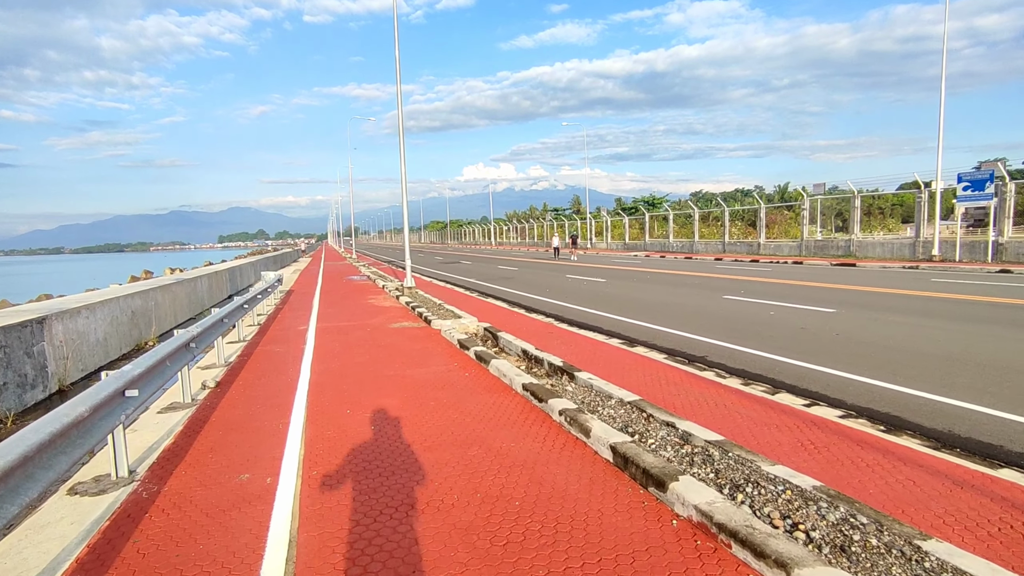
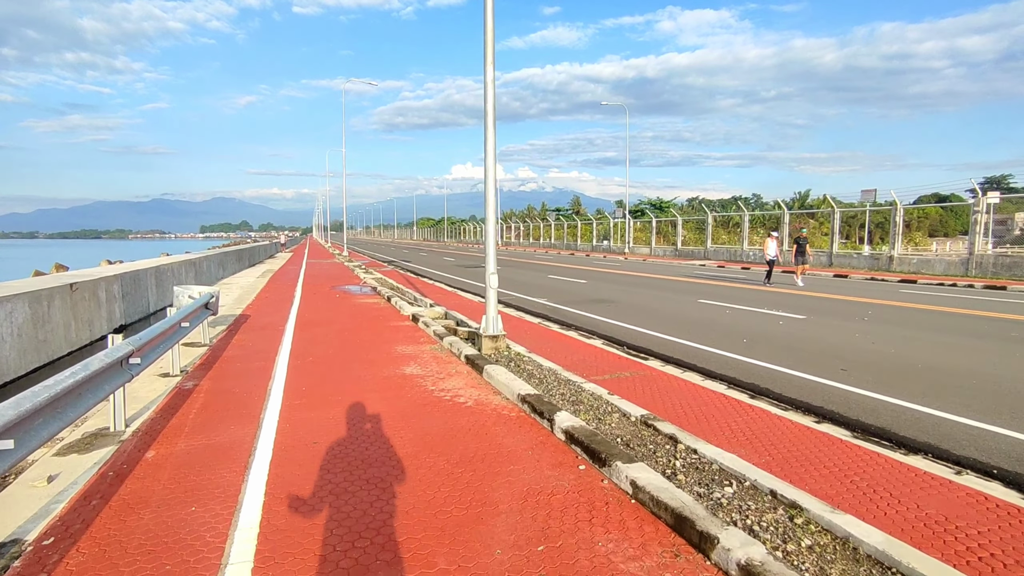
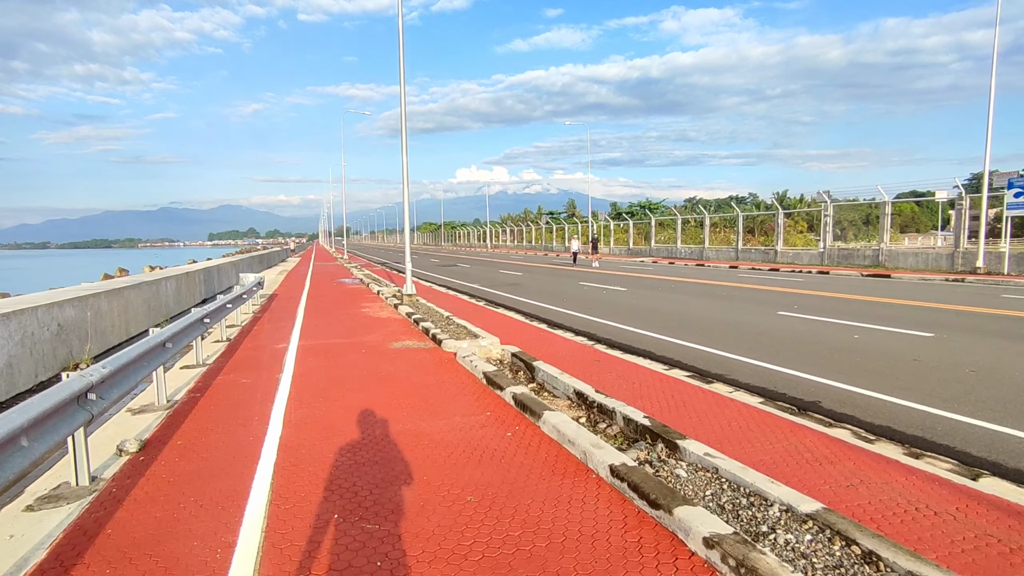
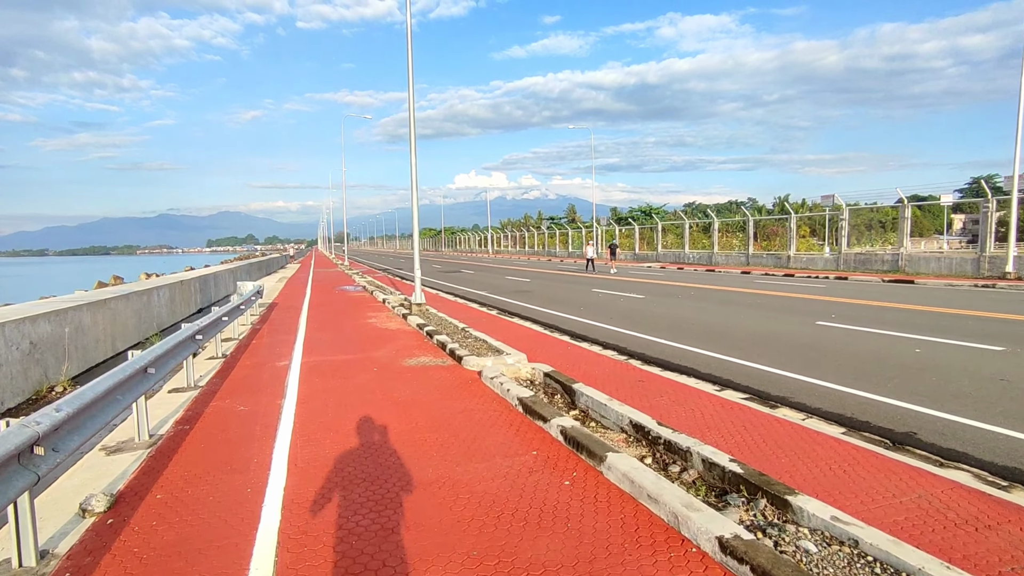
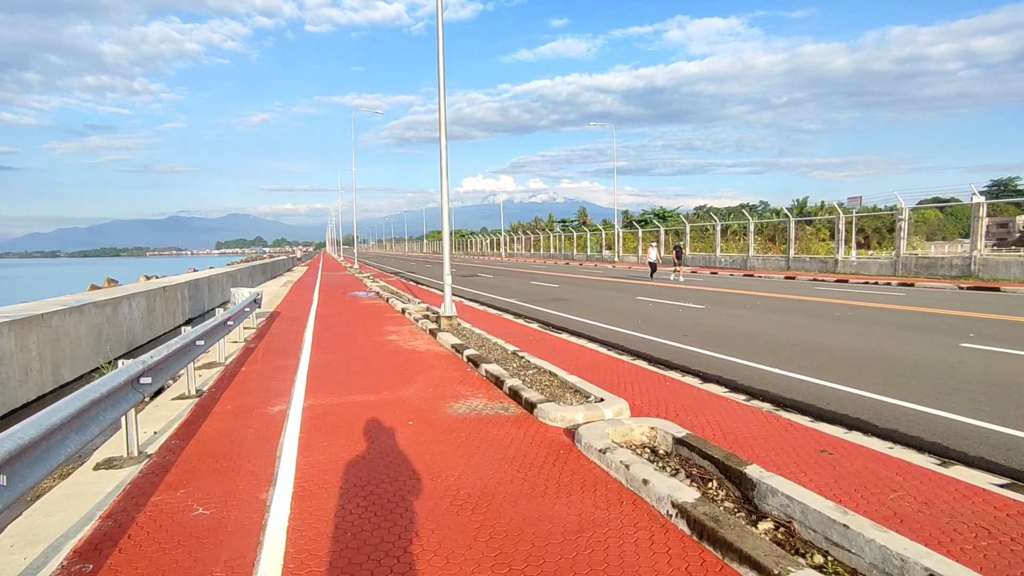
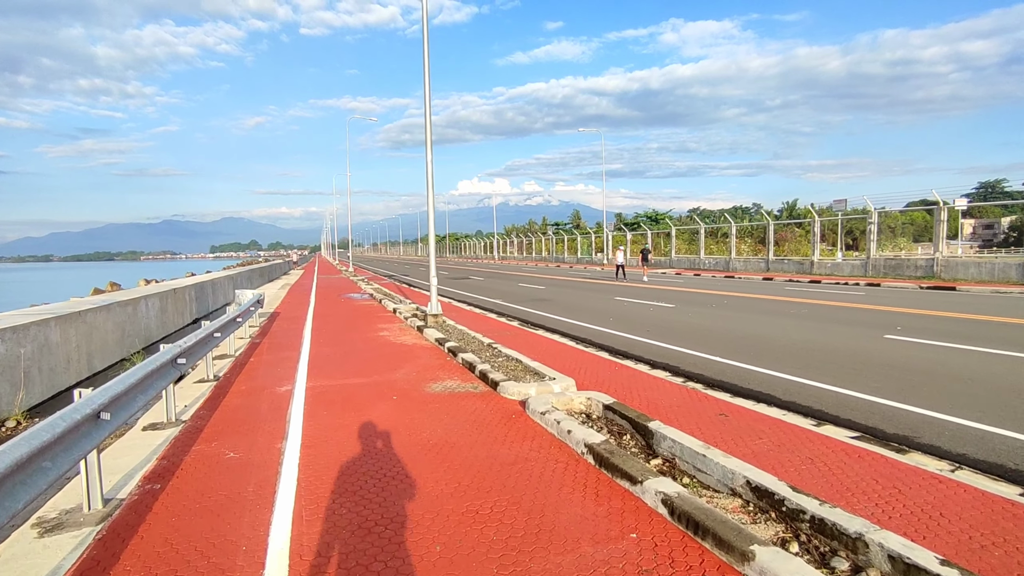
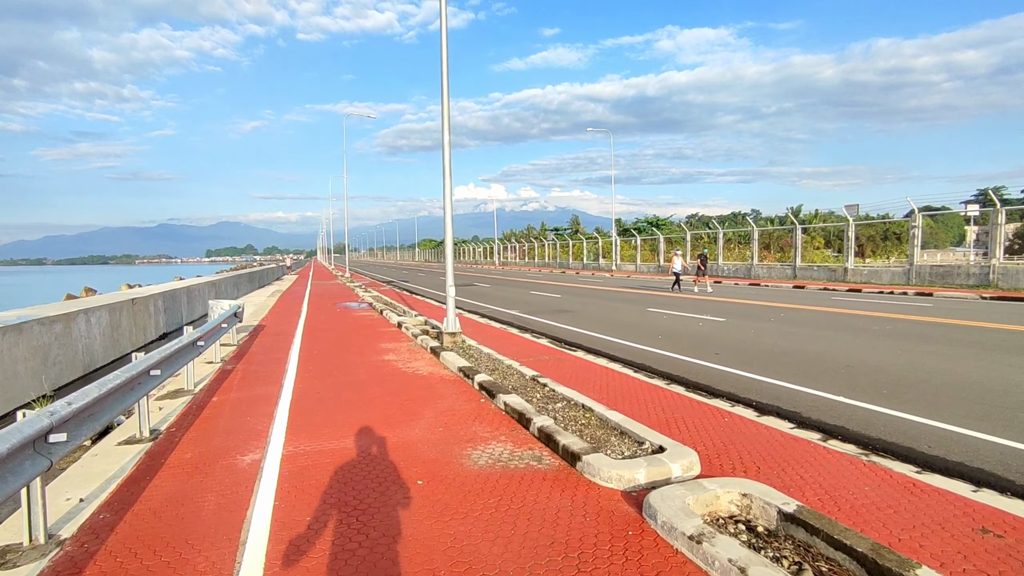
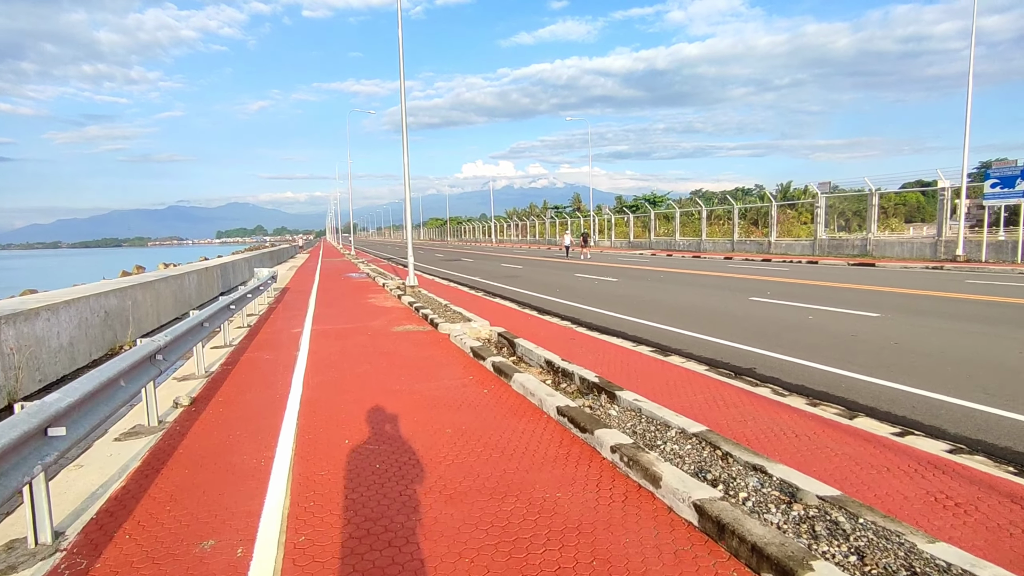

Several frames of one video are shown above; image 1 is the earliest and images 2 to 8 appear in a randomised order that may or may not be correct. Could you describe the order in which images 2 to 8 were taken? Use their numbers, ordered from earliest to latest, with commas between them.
8, 3, 4, 6, 5, 7, 2
